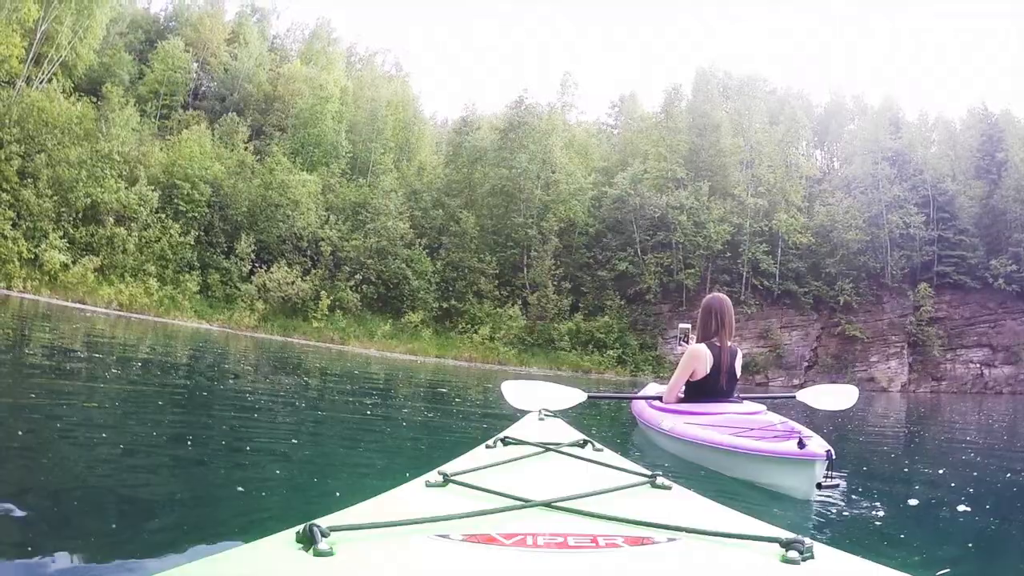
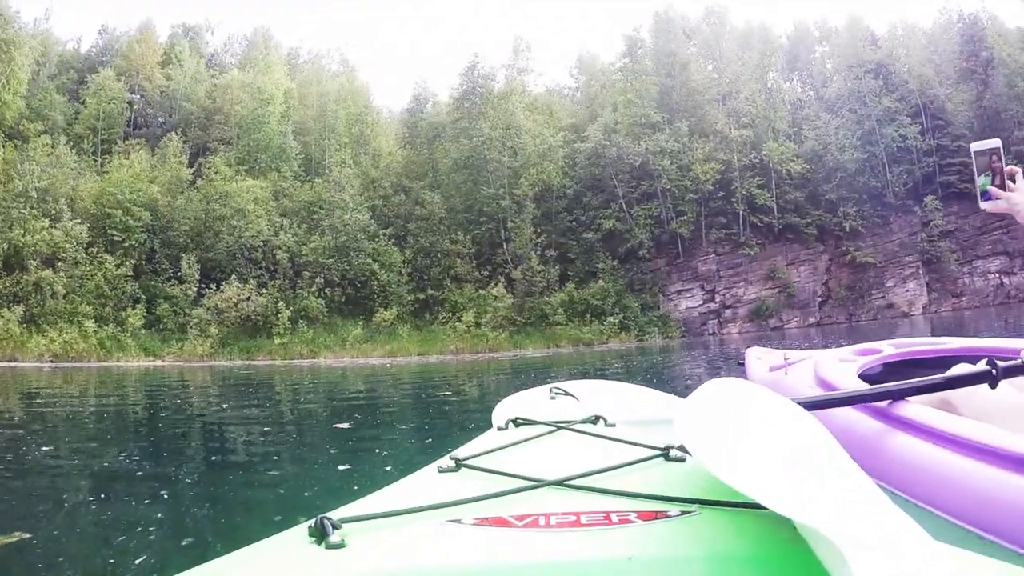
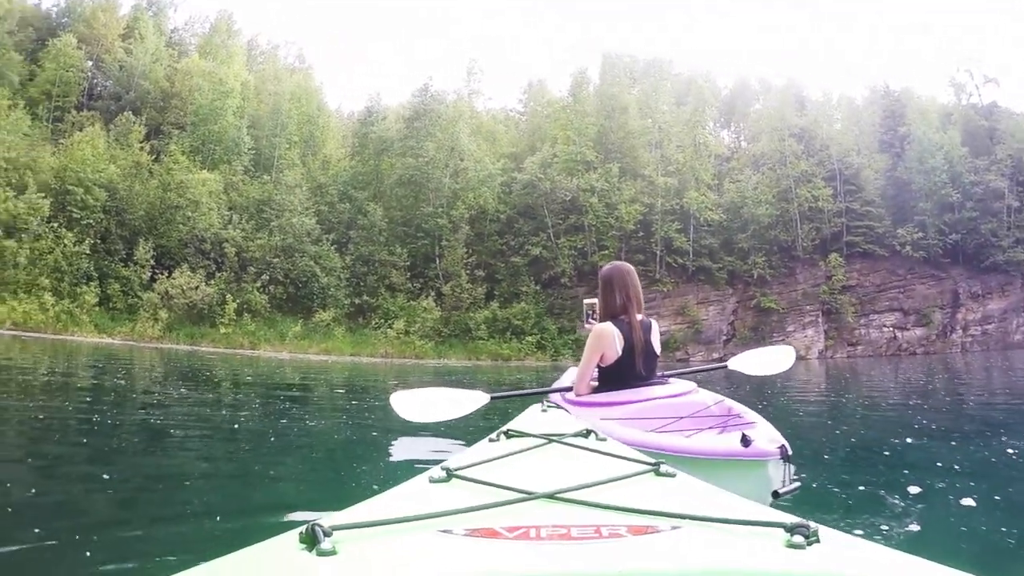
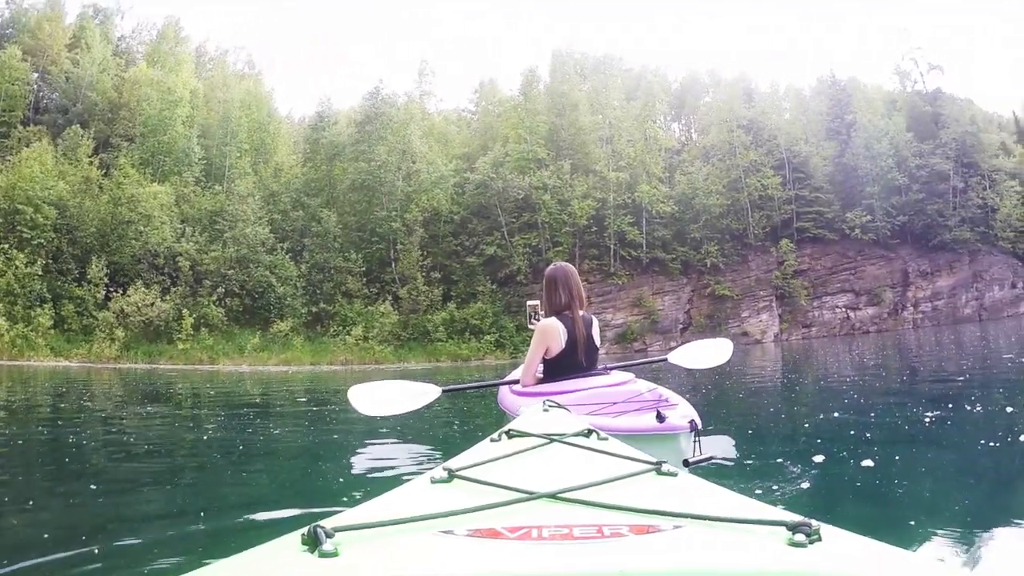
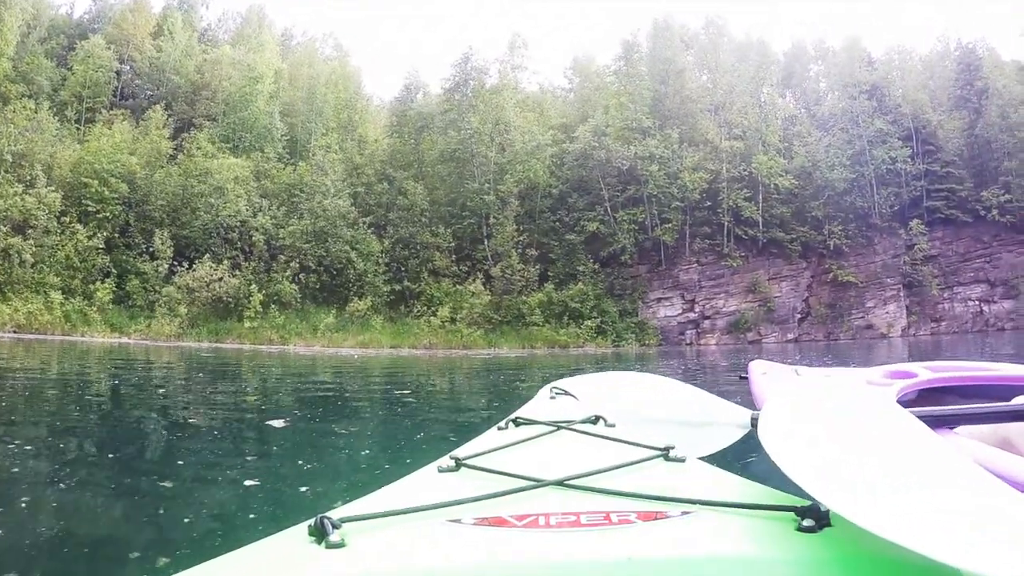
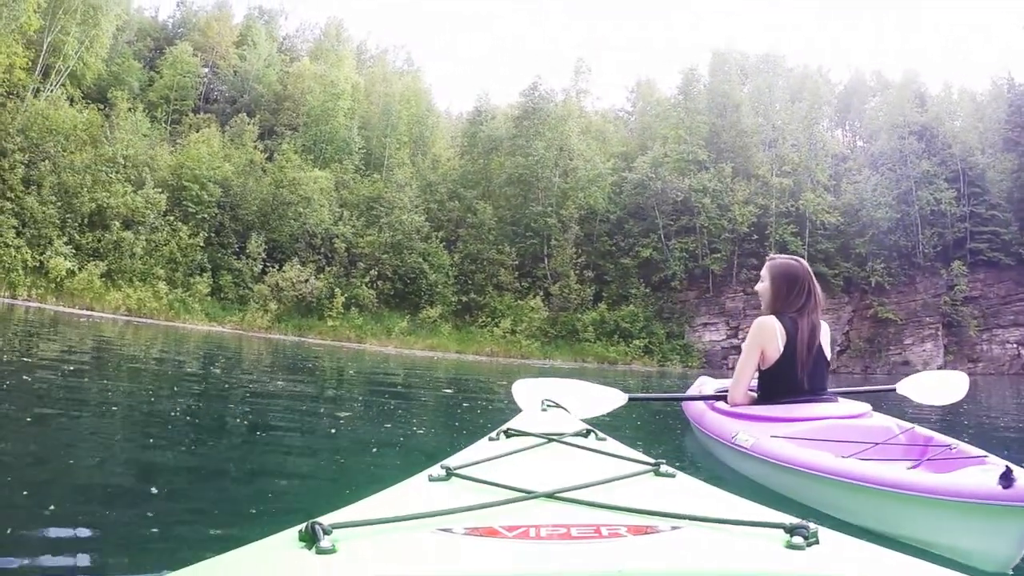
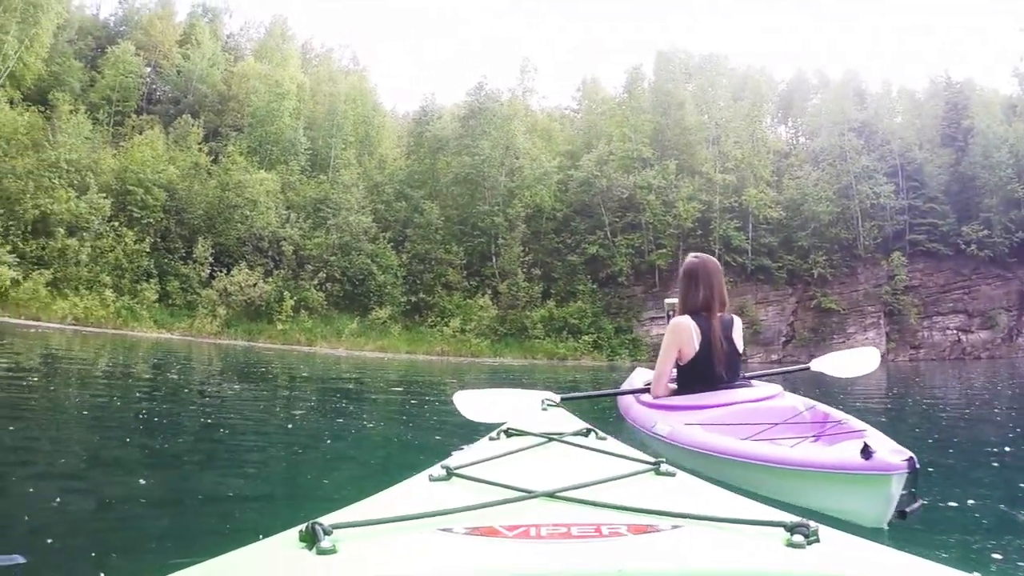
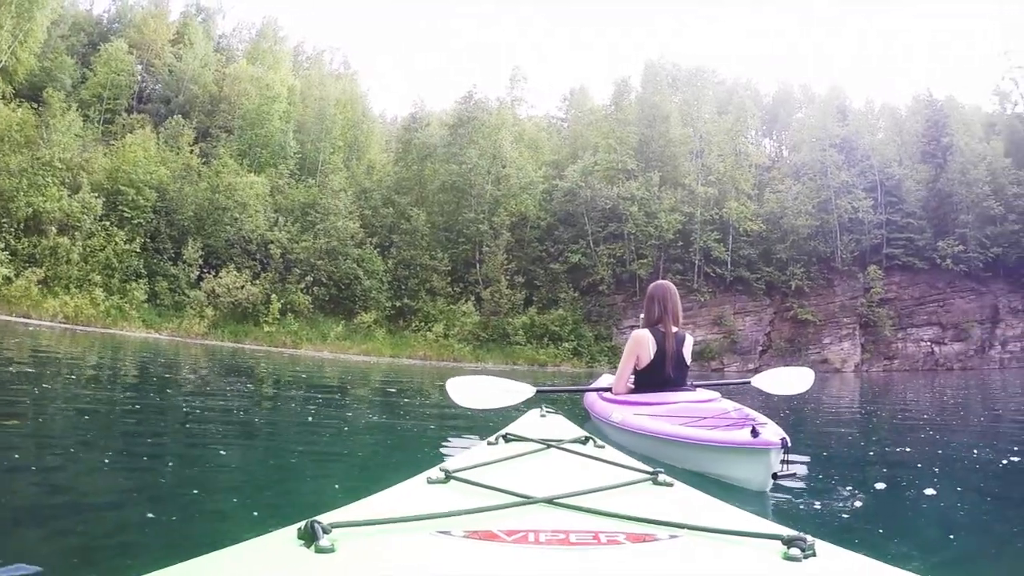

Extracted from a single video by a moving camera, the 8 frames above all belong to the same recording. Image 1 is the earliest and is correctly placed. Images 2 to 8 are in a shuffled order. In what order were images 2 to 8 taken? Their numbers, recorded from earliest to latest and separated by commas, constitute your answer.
8, 4, 3, 7, 6, 2, 5
